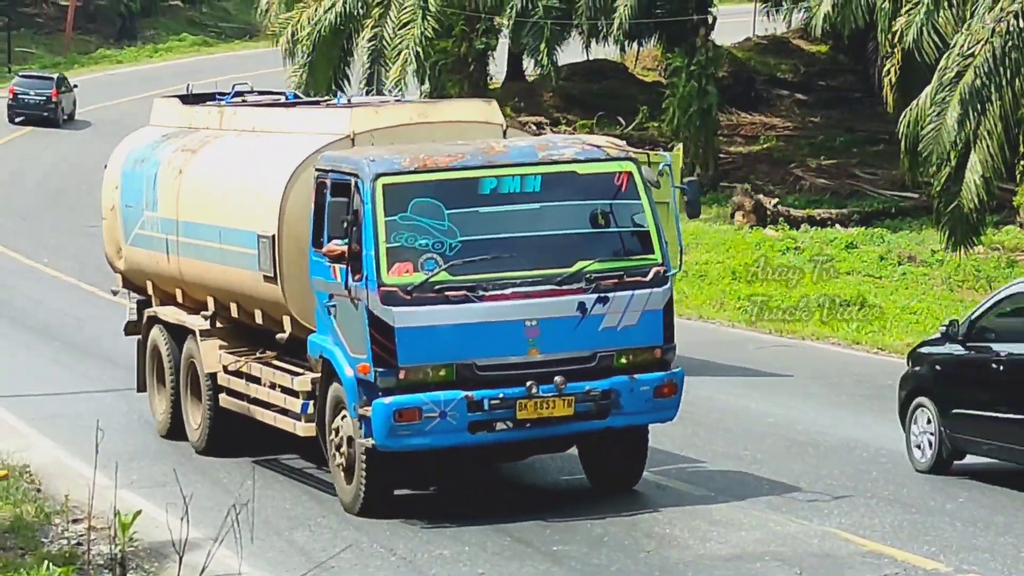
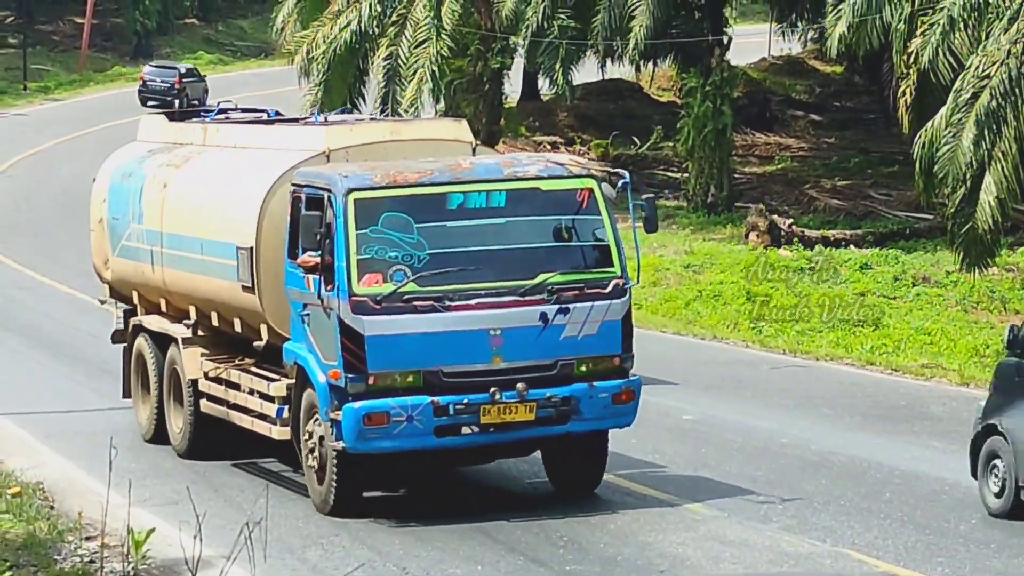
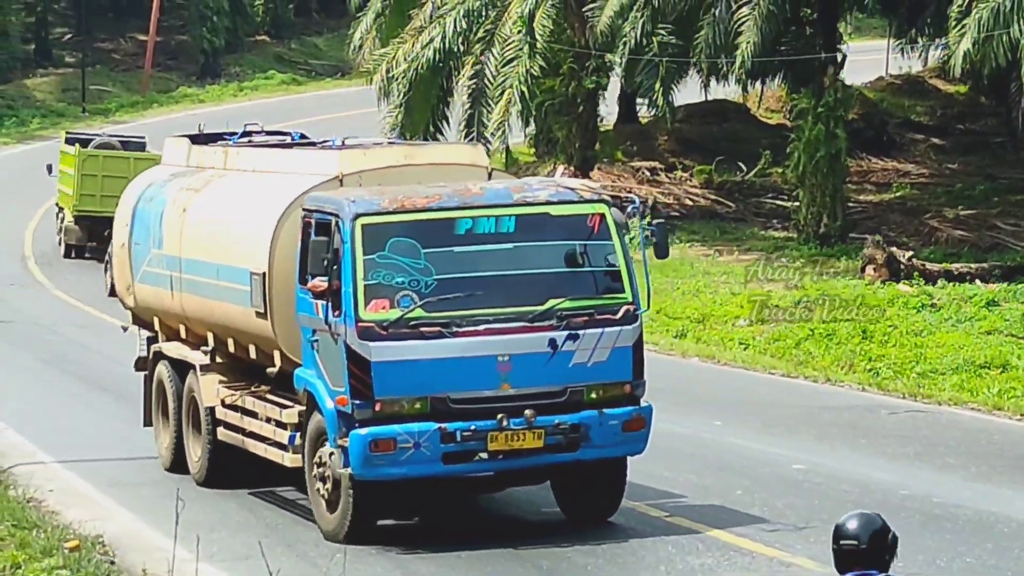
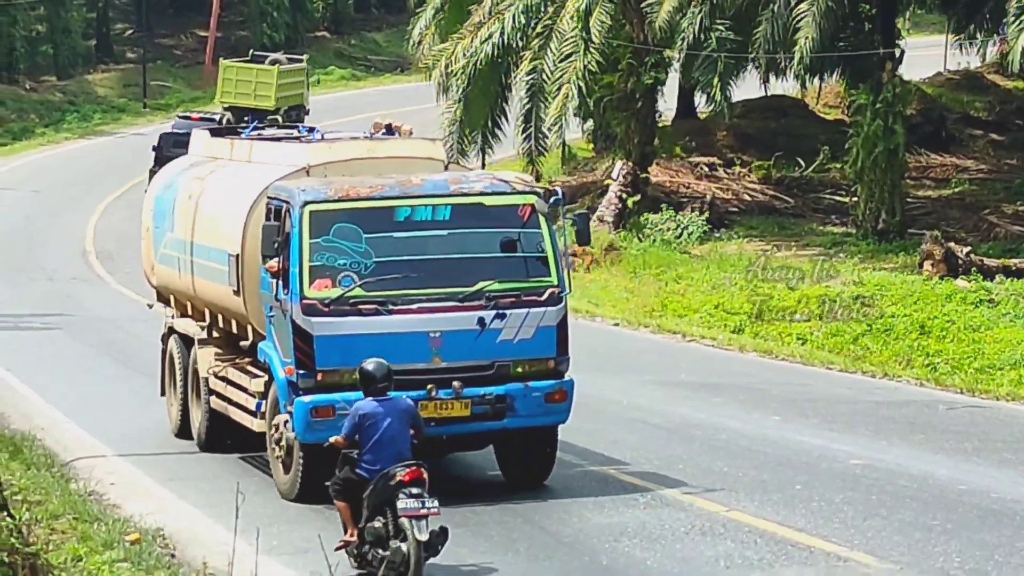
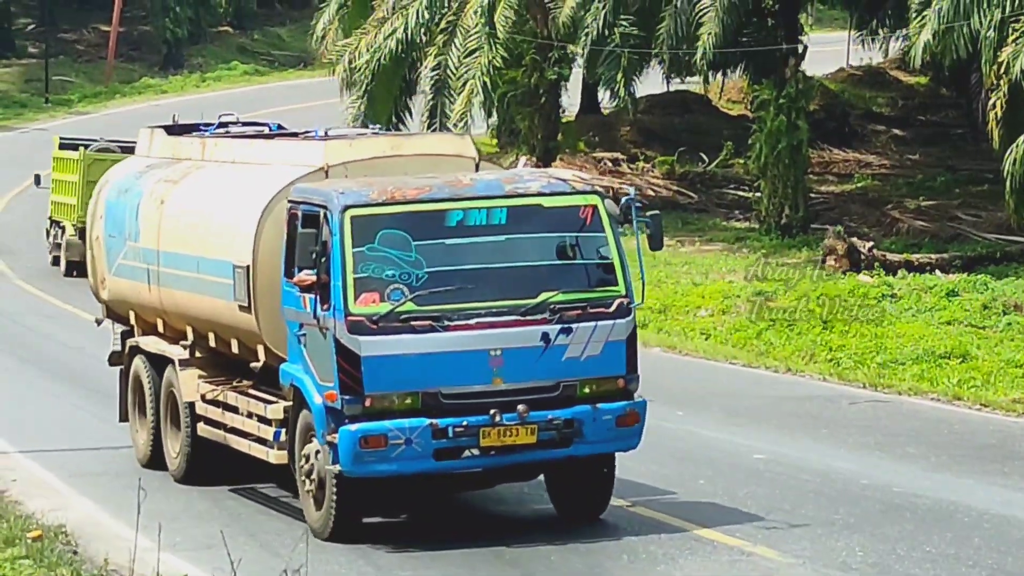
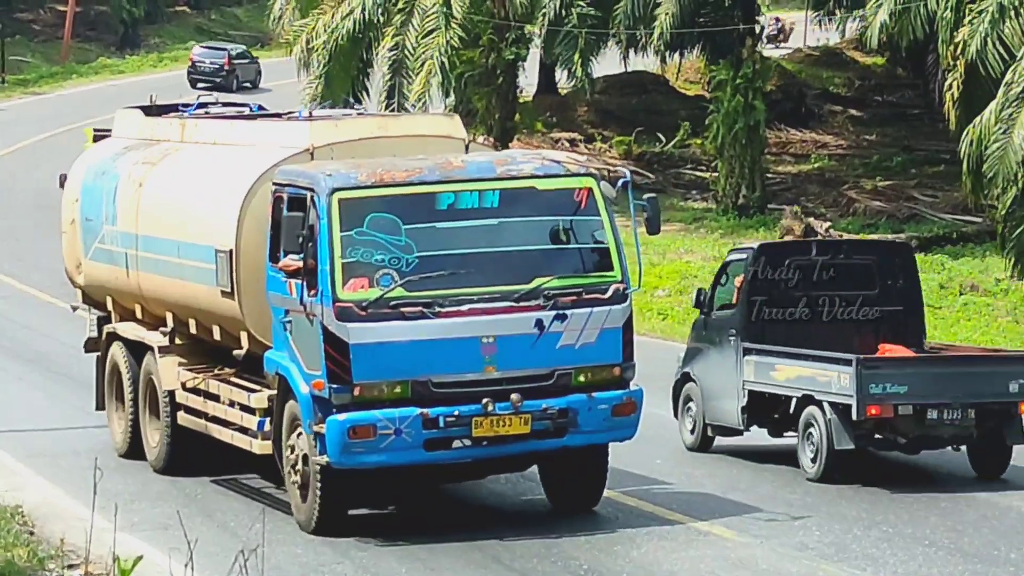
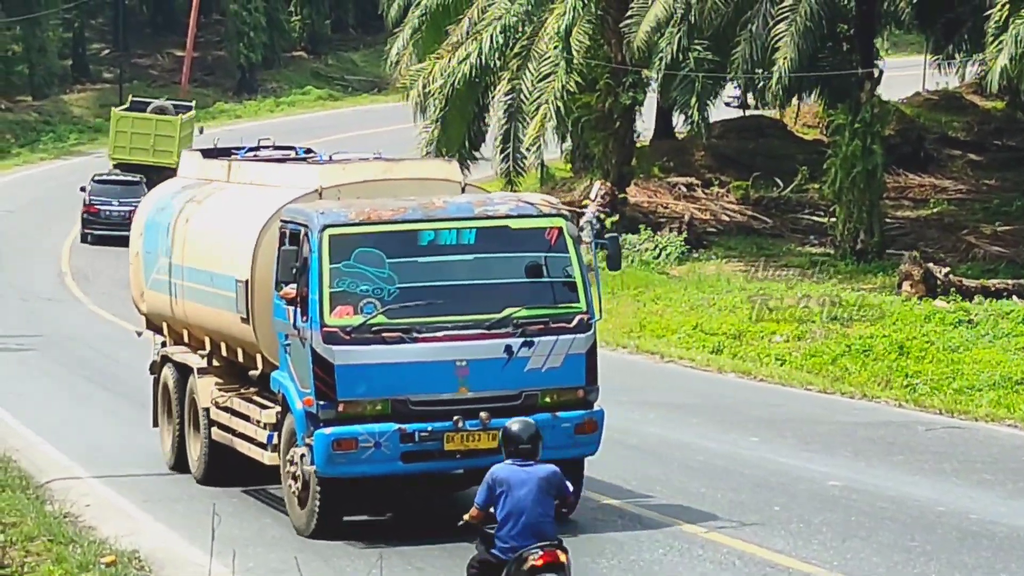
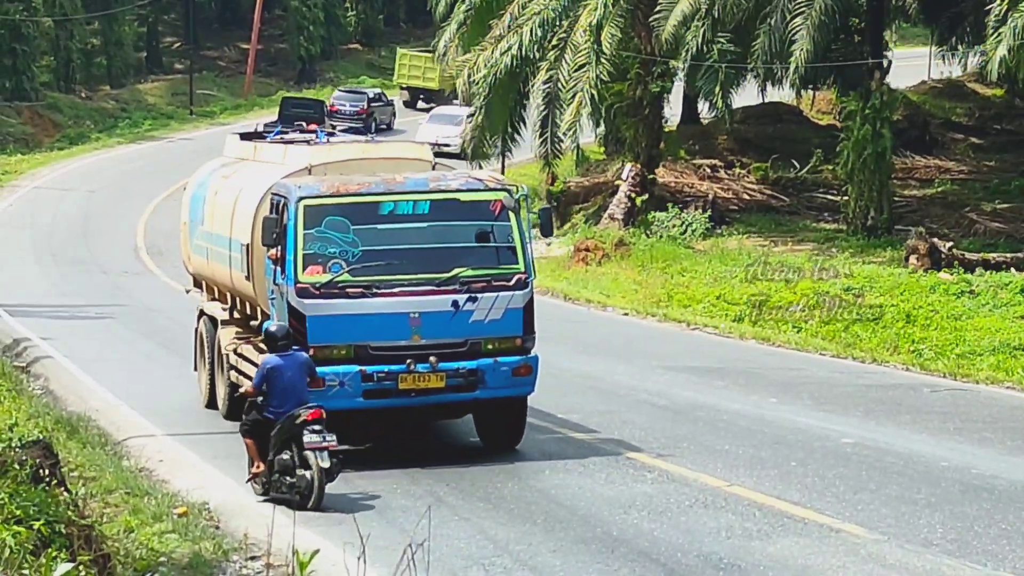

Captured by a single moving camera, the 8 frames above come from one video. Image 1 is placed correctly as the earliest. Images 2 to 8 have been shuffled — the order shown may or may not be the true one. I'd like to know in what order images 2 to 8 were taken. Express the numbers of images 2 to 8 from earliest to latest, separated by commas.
2, 6, 5, 3, 7, 4, 8
